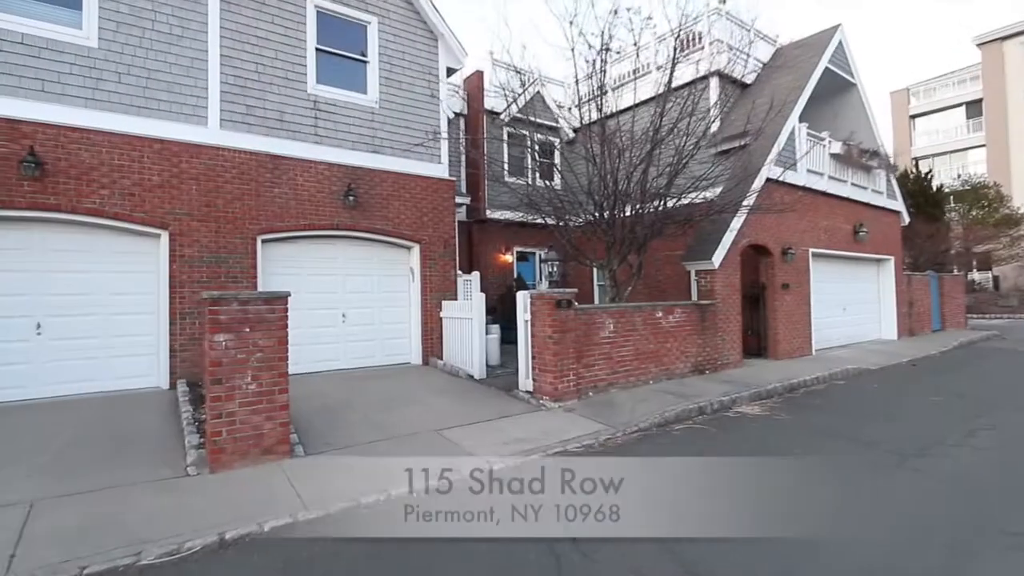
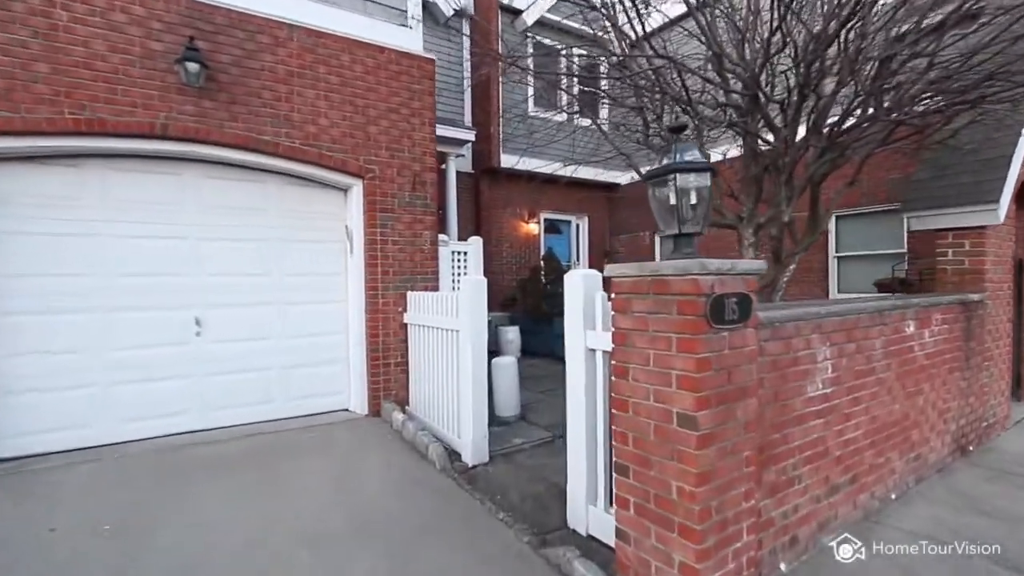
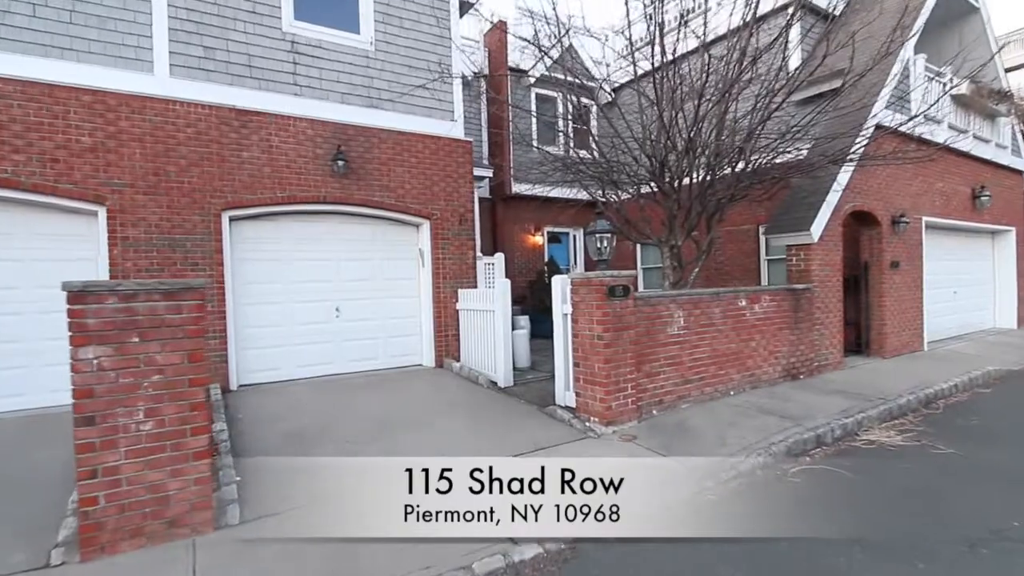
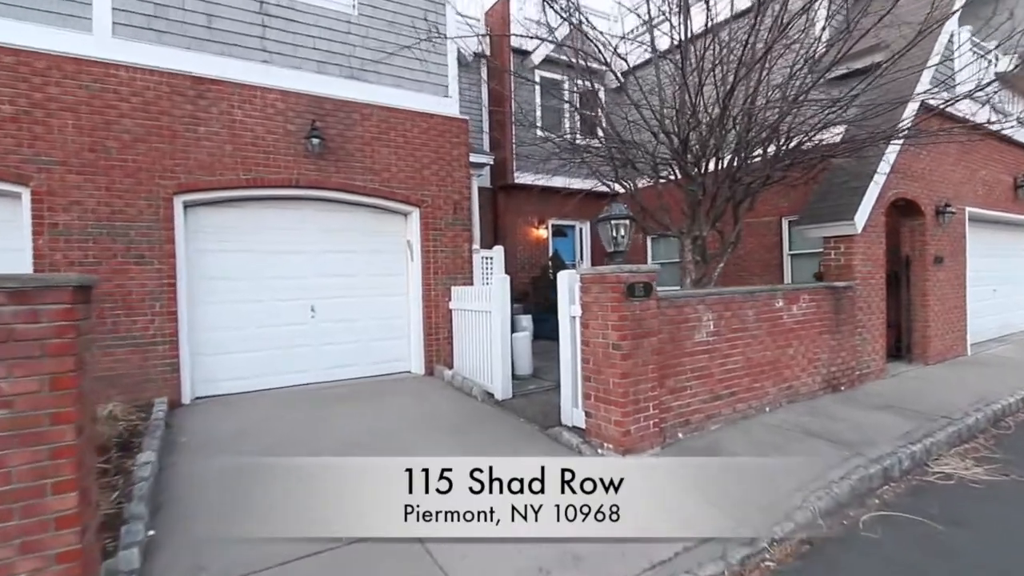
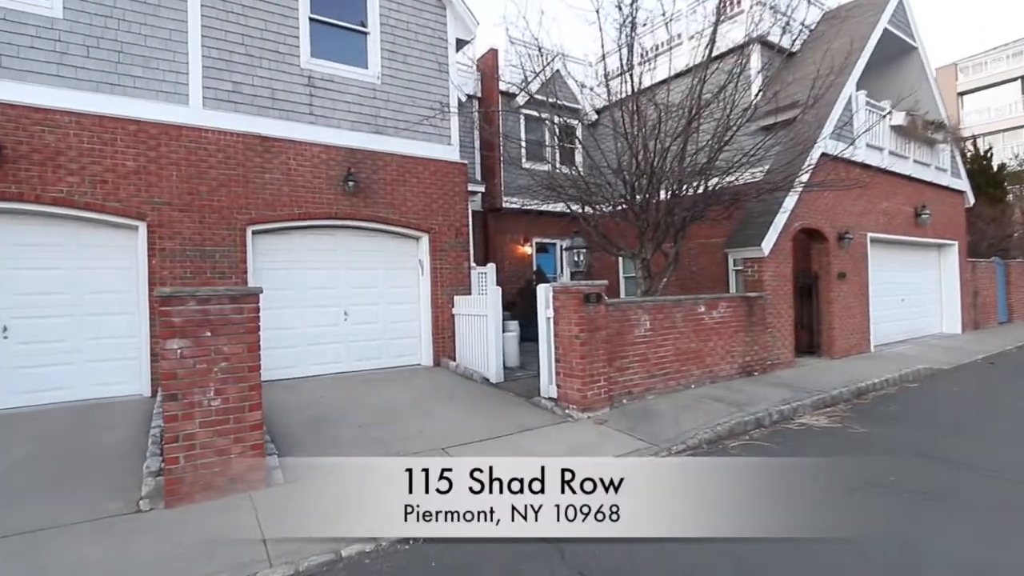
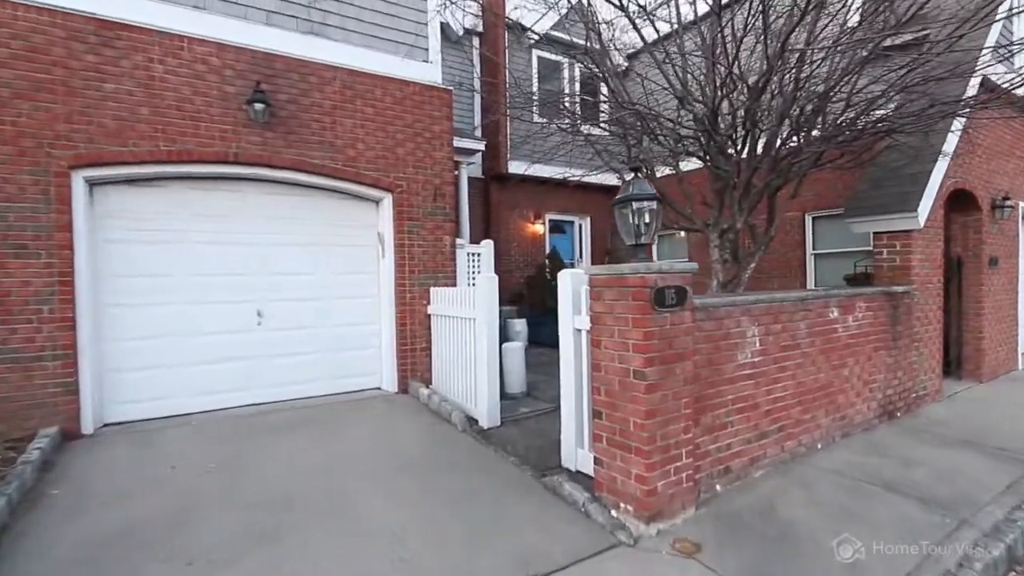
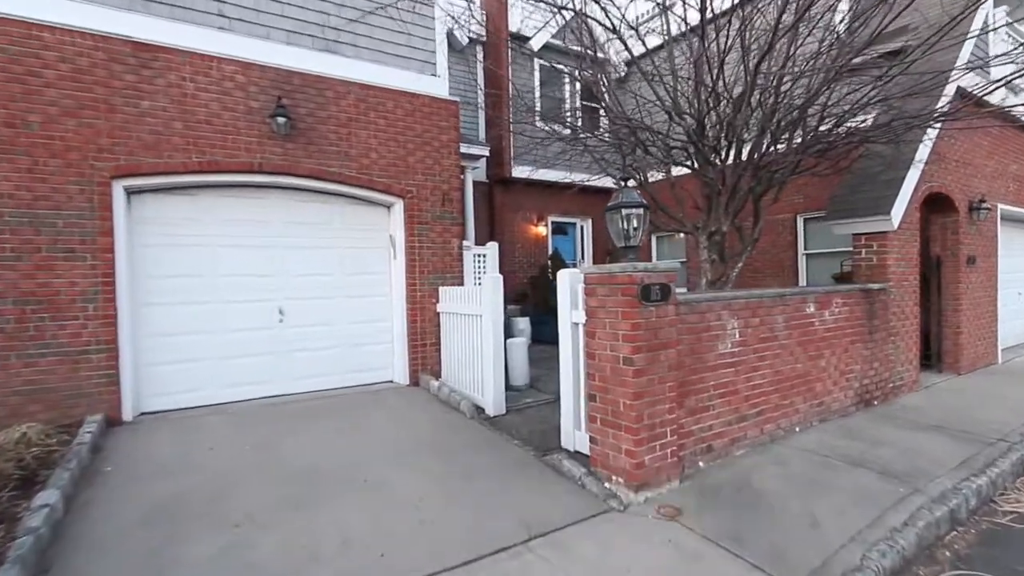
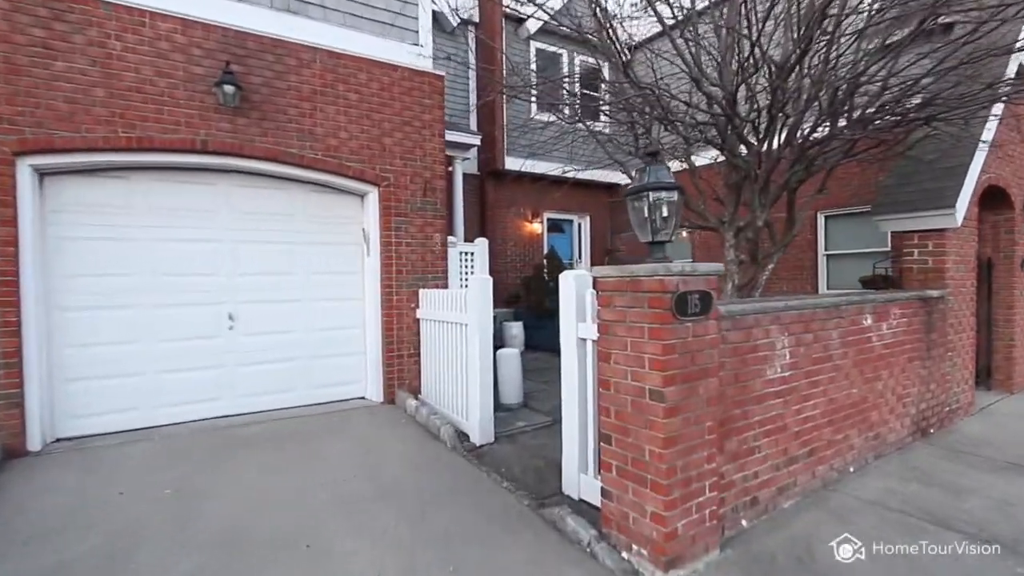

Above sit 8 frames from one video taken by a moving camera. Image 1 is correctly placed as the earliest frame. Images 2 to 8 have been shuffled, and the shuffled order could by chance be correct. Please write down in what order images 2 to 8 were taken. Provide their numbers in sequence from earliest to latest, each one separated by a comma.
5, 3, 4, 7, 6, 8, 2
